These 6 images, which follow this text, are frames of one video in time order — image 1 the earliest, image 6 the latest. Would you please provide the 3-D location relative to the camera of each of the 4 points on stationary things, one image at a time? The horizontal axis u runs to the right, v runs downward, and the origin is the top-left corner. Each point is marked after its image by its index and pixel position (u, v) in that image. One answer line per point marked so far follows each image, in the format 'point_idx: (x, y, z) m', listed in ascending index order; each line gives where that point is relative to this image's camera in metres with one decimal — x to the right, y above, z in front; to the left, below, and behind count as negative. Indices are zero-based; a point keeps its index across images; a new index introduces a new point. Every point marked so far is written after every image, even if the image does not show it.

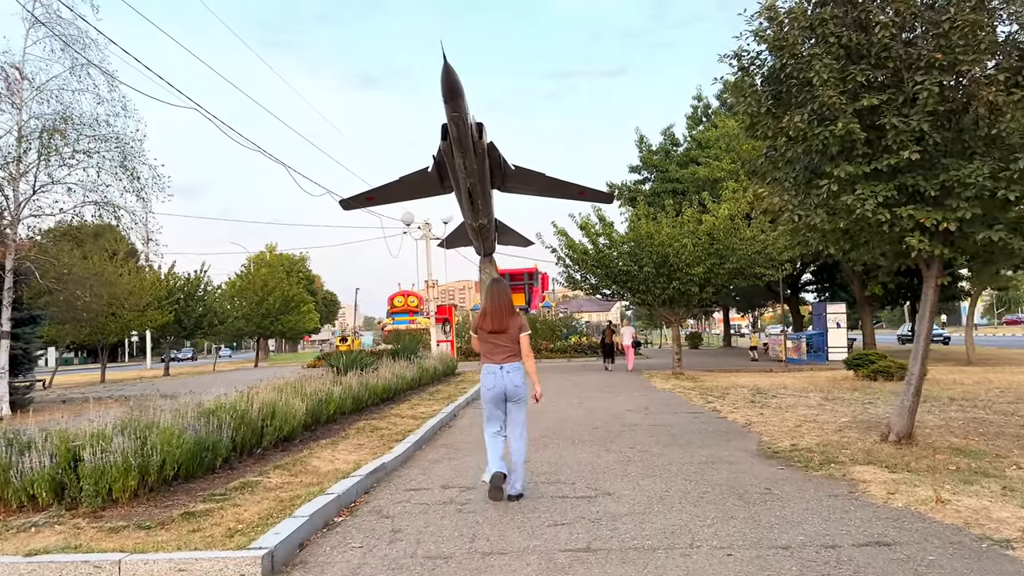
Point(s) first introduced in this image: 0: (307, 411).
0: (-2.2, -1.3, +8.5) m
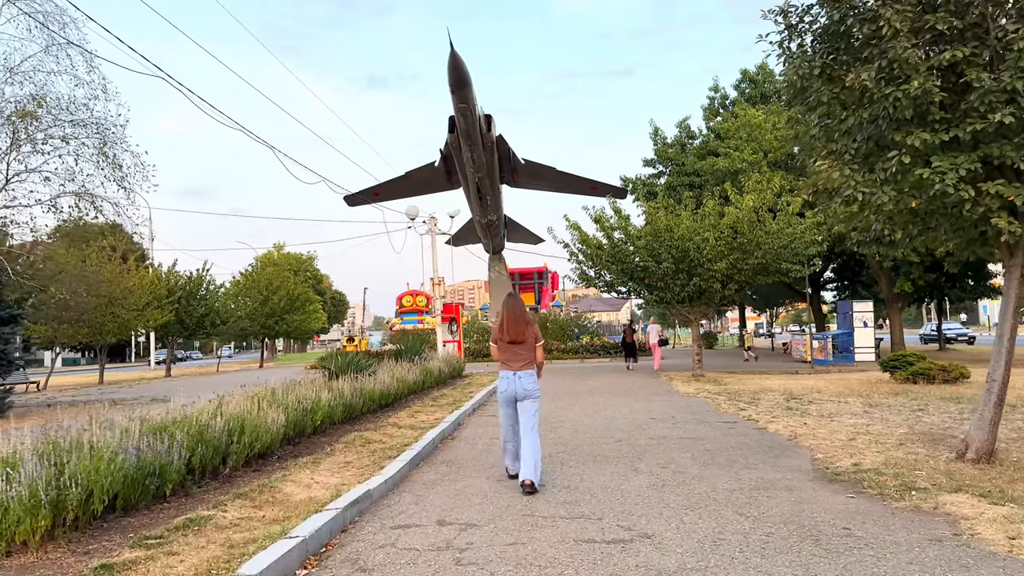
0: (-2.1, -1.2, +7.4) m
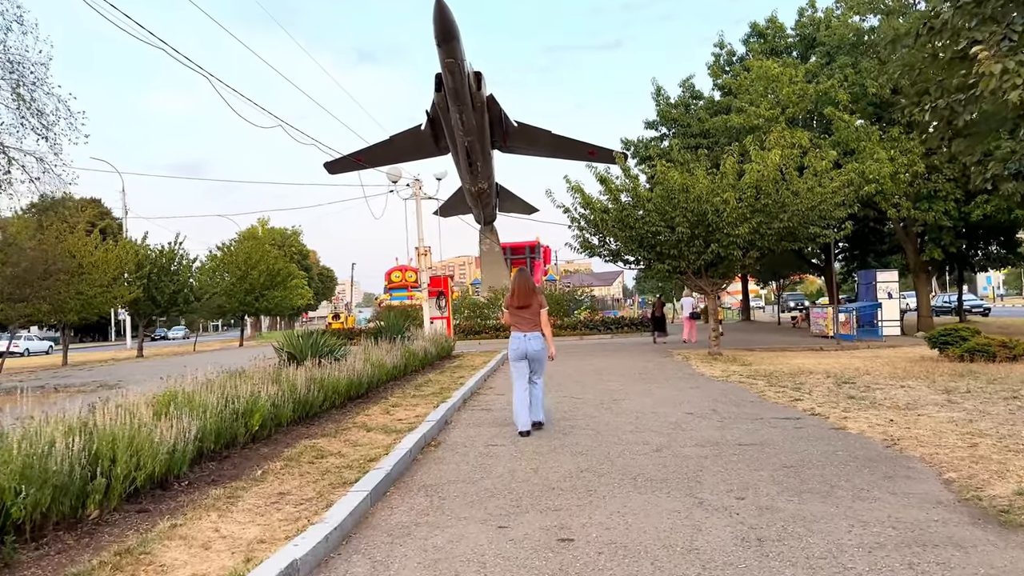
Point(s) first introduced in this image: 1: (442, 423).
0: (-2.1, -1.0, +5.3) m
1: (-0.7, -1.3, +7.6) m
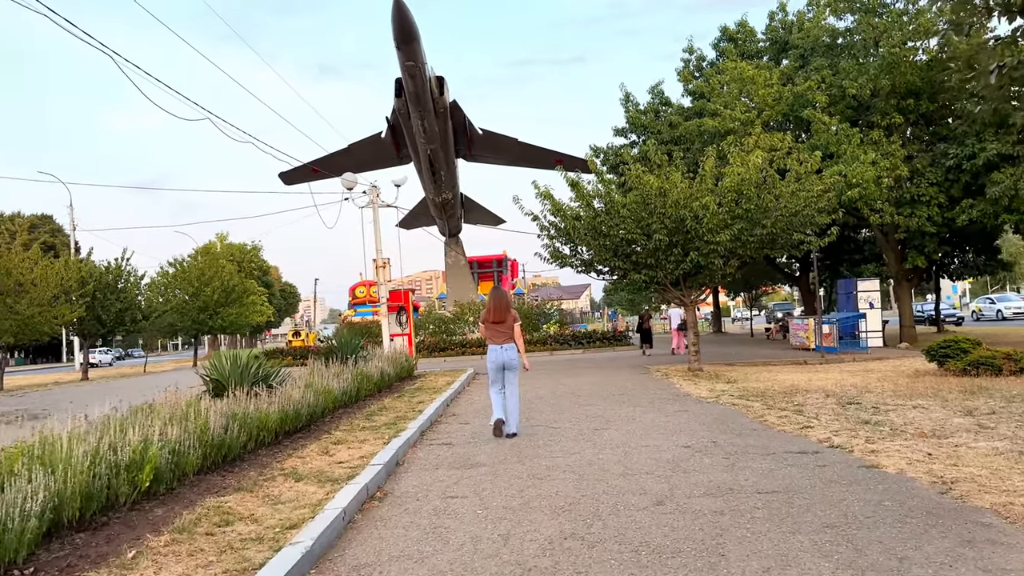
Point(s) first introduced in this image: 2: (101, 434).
0: (-2.2, -1.0, +3.9) m
1: (-0.9, -1.4, +6.2) m
2: (-2.6, -0.9, +5.2) m
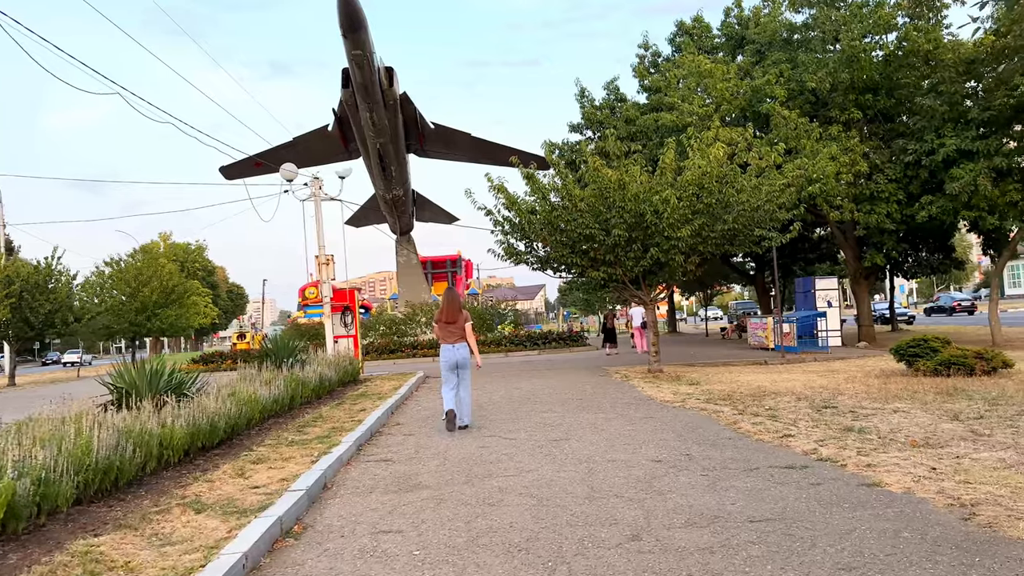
0: (-2.5, -1.0, +2.9) m
1: (-1.3, -1.3, +5.3) m
2: (-2.9, -0.9, +4.1) m
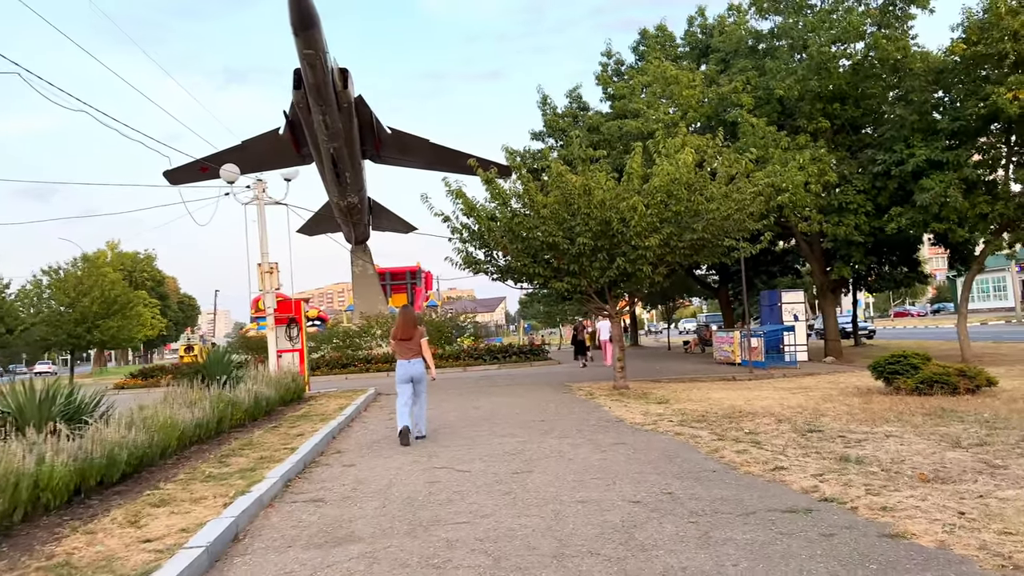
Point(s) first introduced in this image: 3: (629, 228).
0: (-2.6, -1.0, +1.9) m
1: (-1.5, -1.4, +4.3) m
2: (-3.1, -0.9, +3.1) m
3: (+2.0, +1.0, +13.9) m
